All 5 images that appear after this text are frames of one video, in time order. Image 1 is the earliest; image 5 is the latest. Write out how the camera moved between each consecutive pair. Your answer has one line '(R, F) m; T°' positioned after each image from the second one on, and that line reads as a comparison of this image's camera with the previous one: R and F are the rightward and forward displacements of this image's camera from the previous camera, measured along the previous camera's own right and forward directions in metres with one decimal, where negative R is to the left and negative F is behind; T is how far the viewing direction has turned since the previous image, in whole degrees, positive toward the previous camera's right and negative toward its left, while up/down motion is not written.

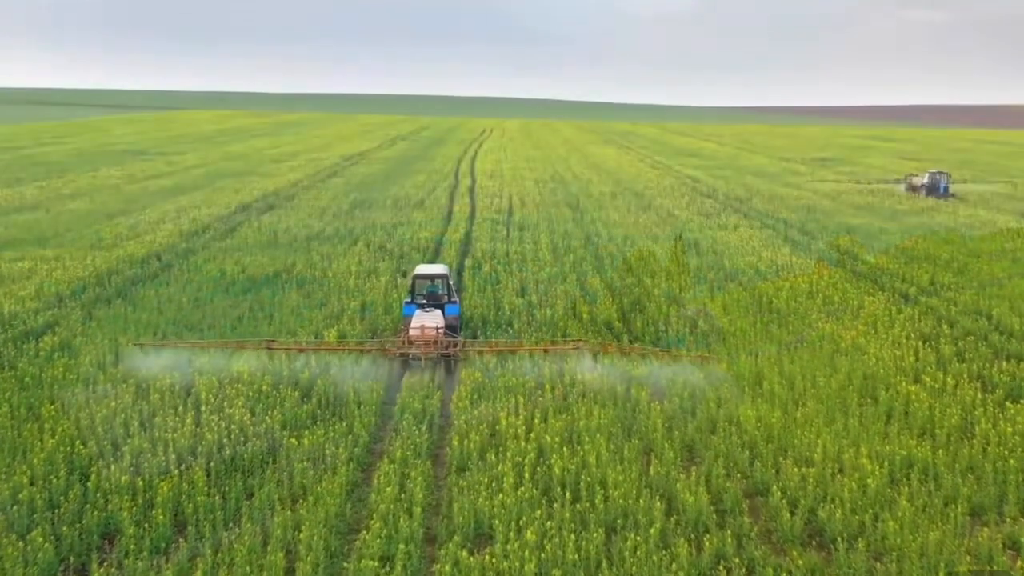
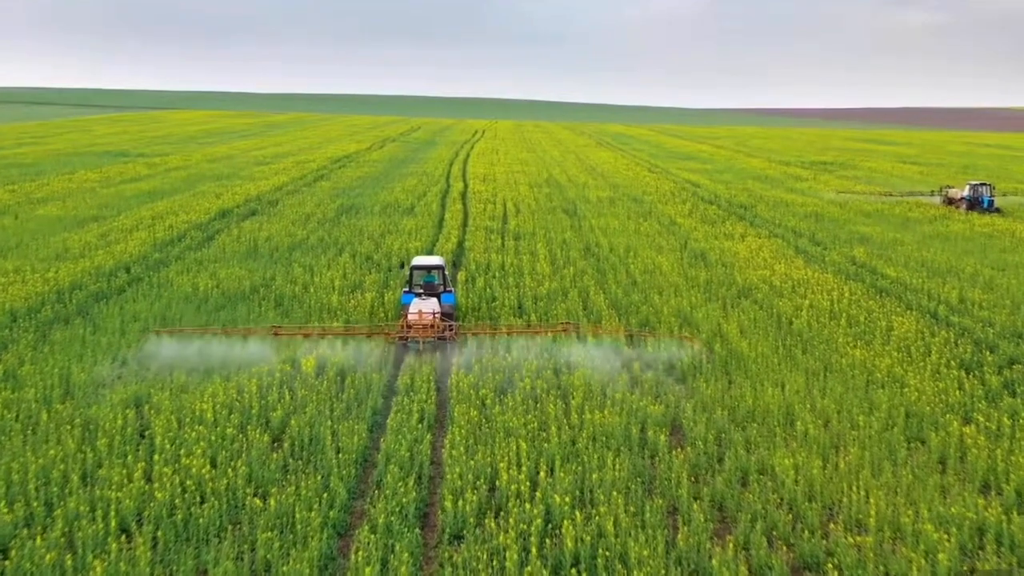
(-0.1, +1.2) m; +1°
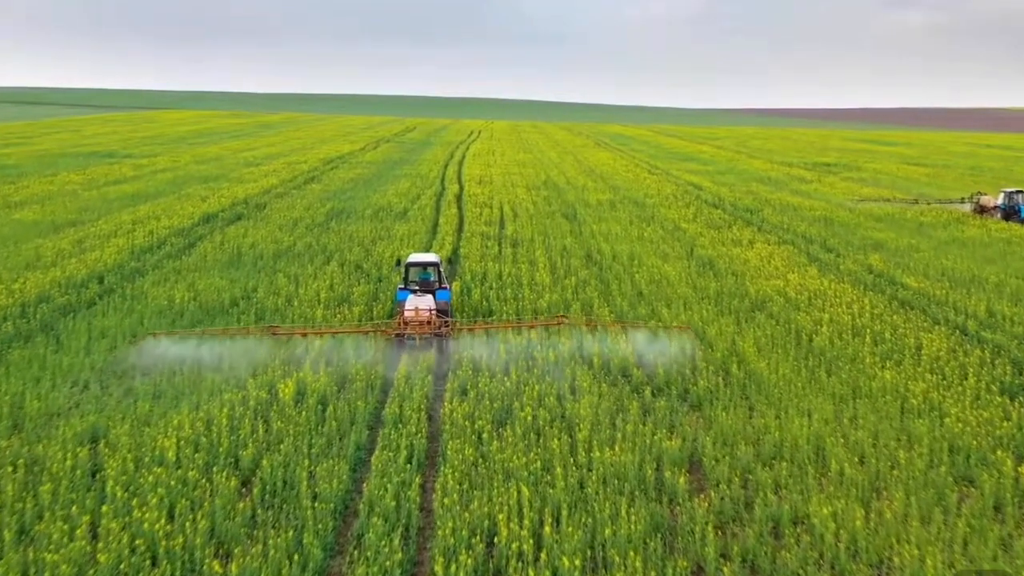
(0.0, +1.0) m; 0°
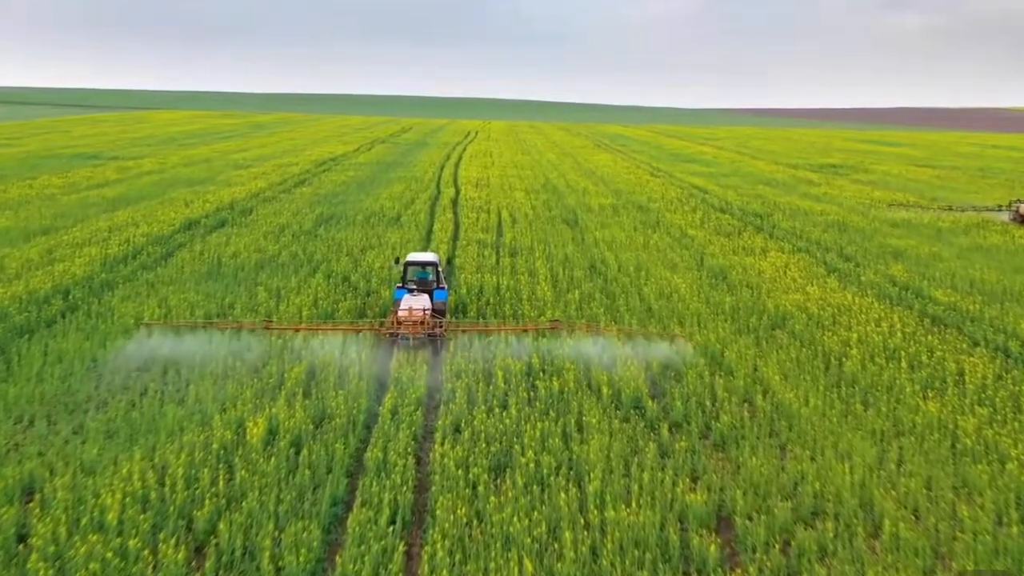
(0.0, +1.1) m; 0°
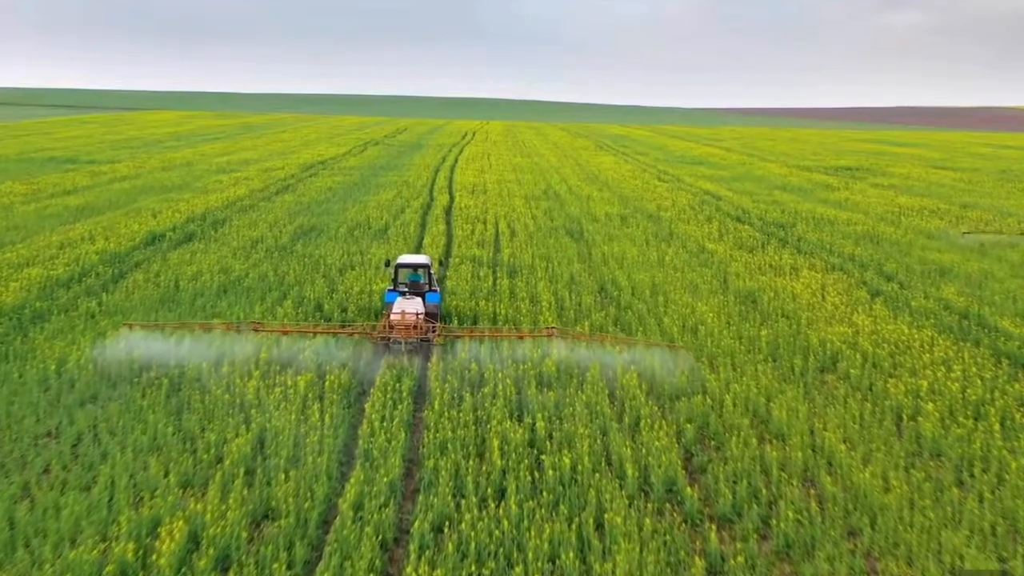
(0.0, +2.1) m; 0°
